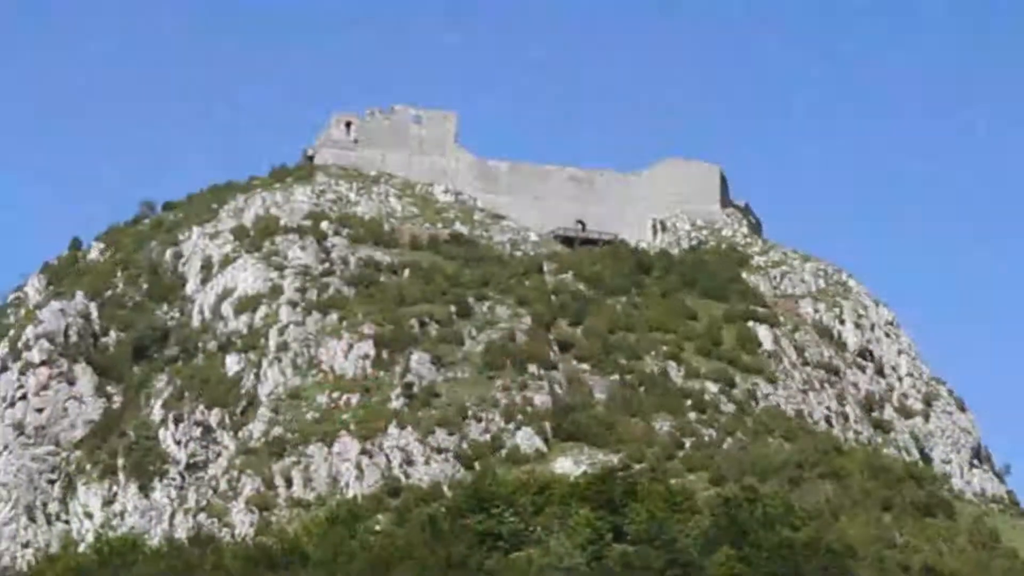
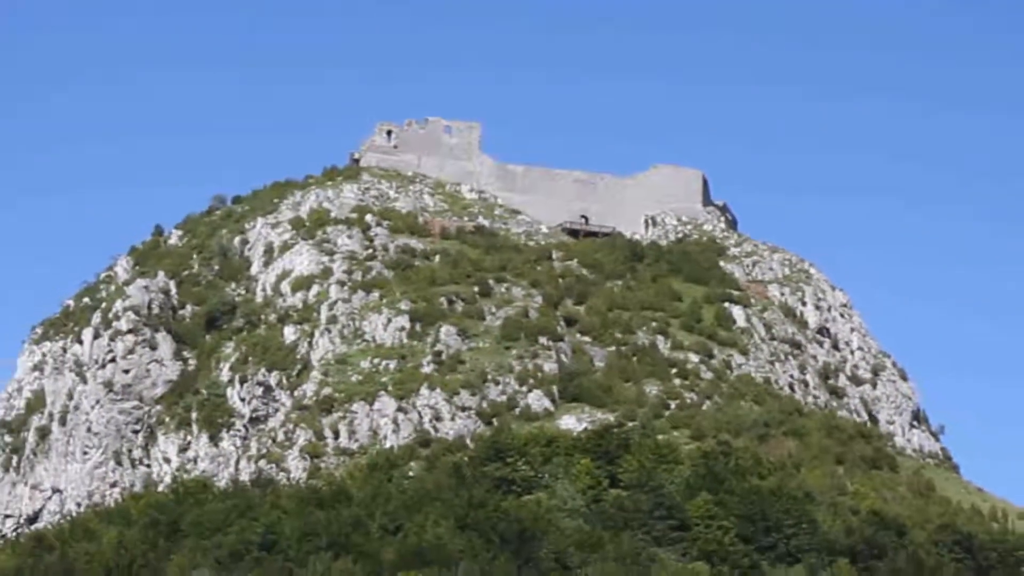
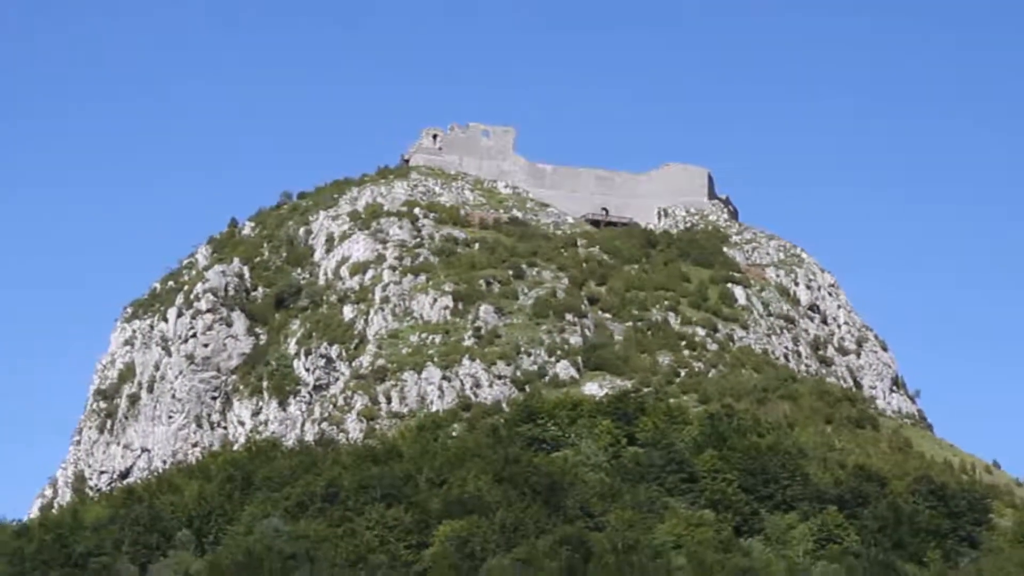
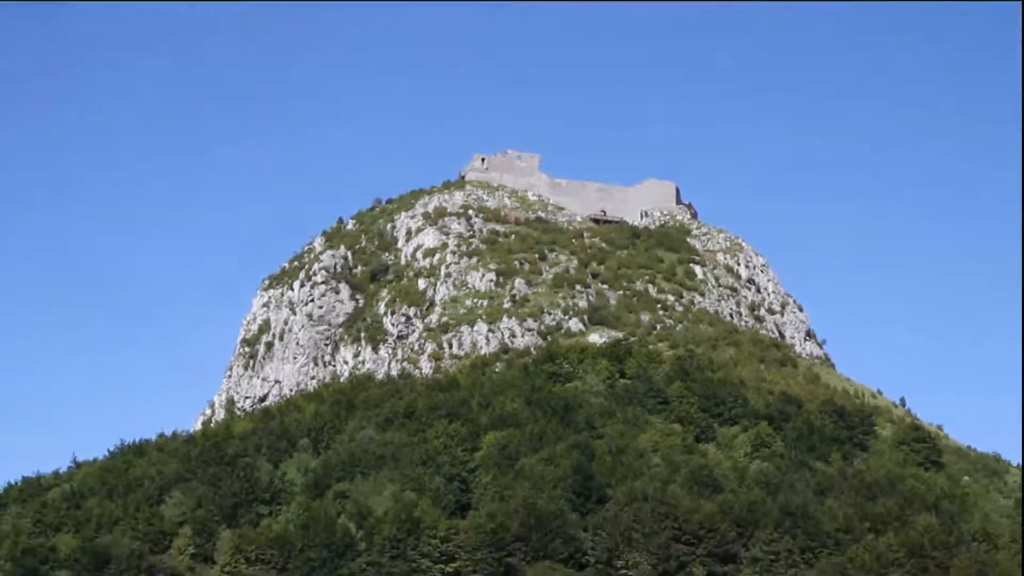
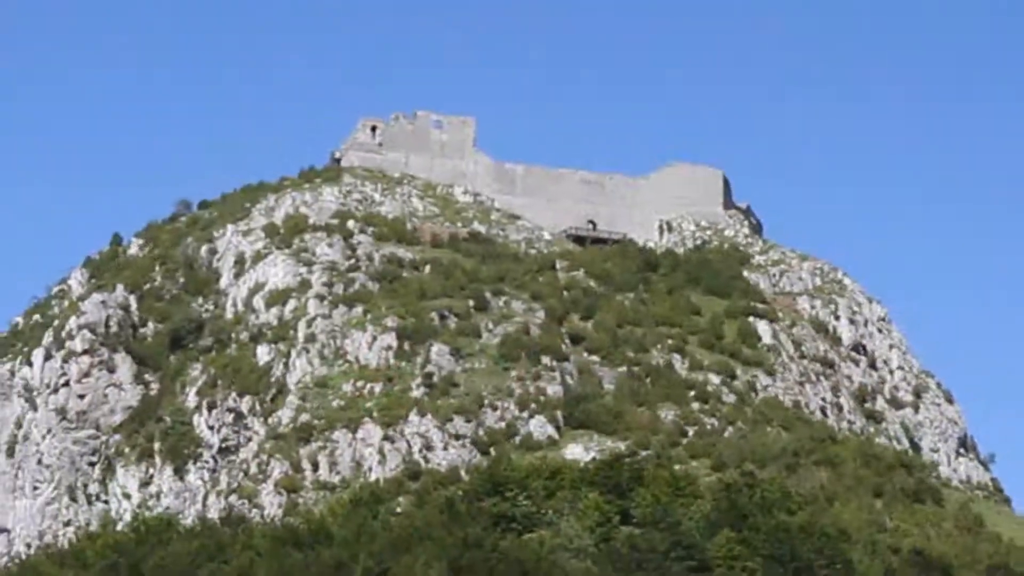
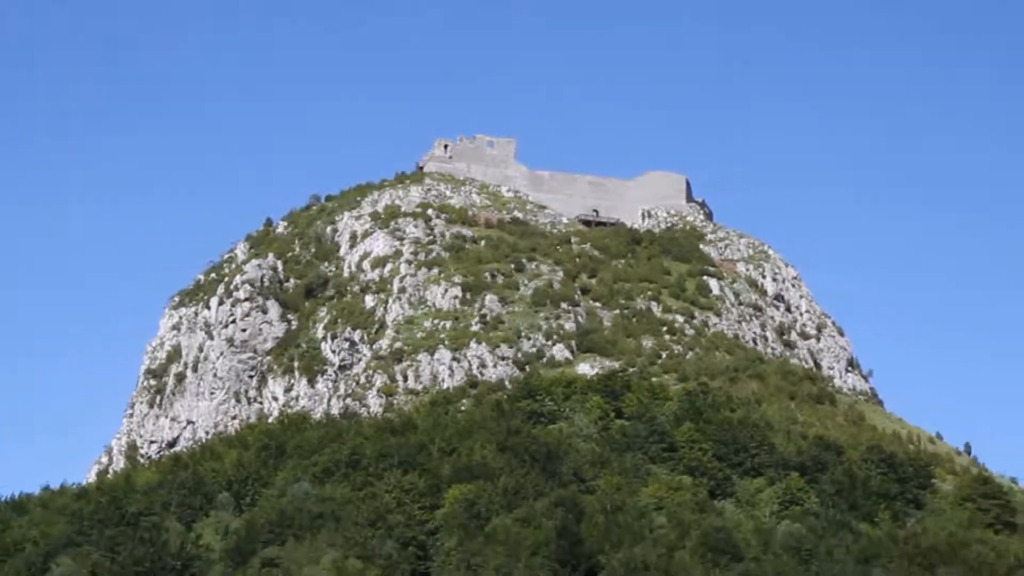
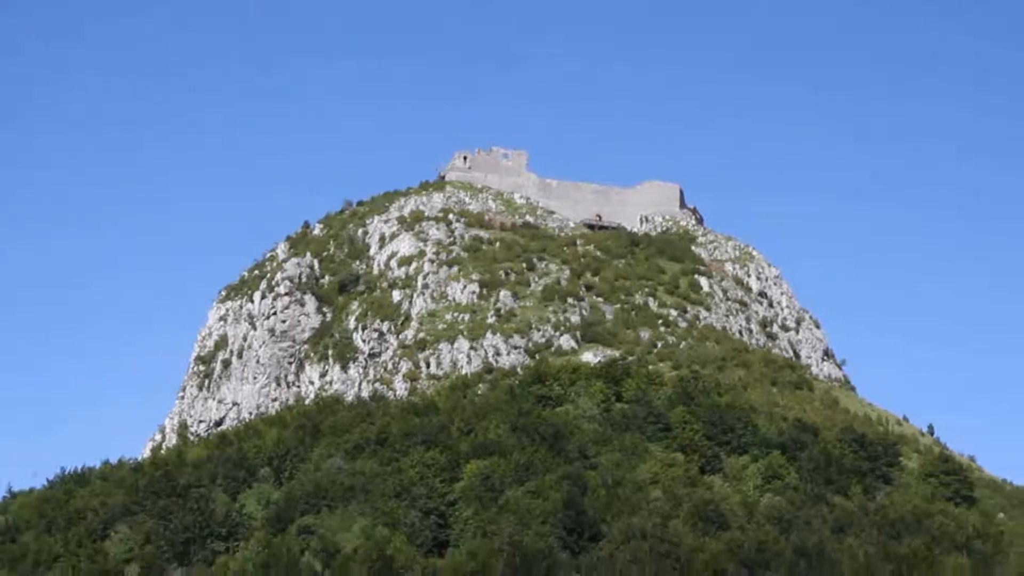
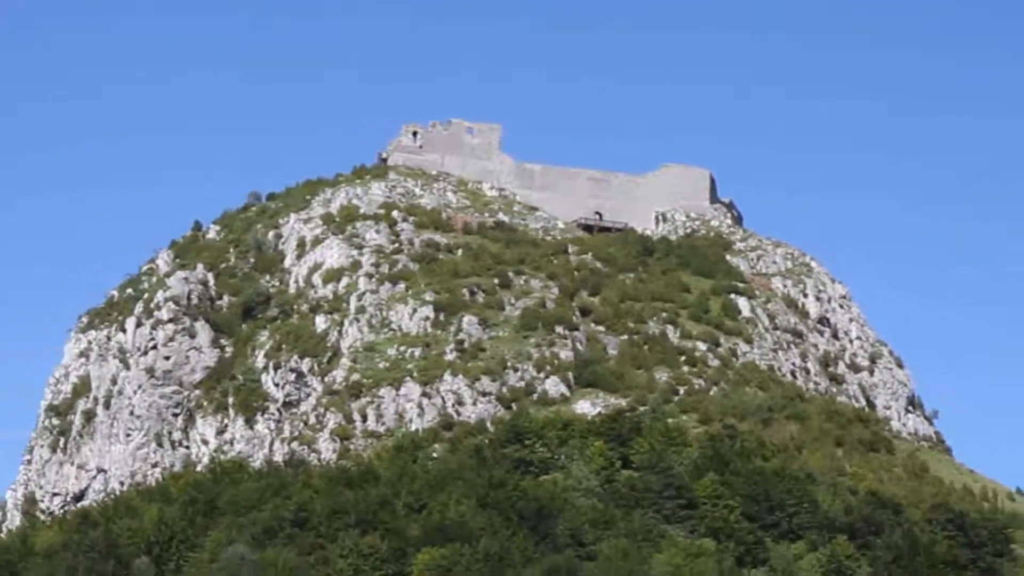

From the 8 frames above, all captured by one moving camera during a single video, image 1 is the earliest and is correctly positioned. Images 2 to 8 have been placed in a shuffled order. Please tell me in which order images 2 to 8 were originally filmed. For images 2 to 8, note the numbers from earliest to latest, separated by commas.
5, 2, 8, 3, 6, 7, 4
